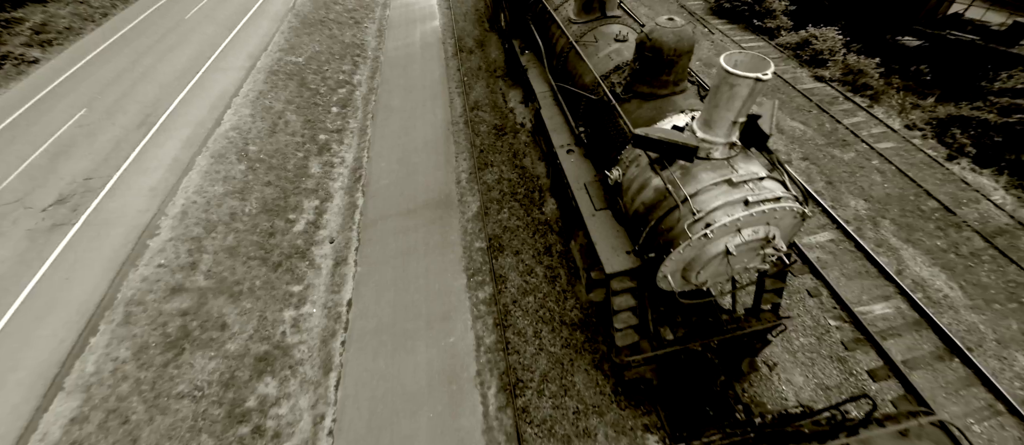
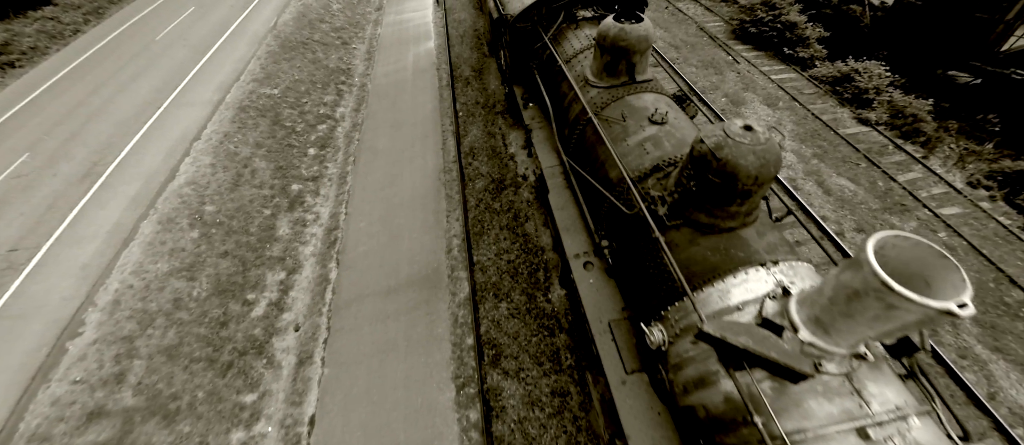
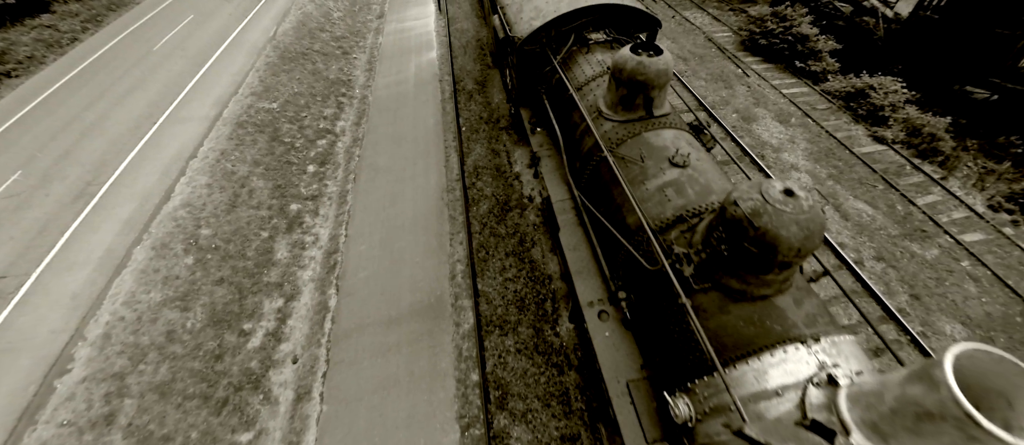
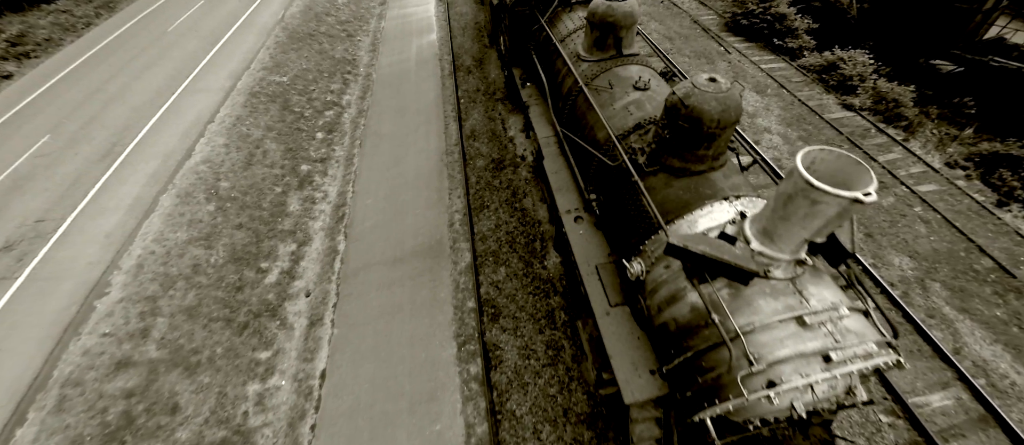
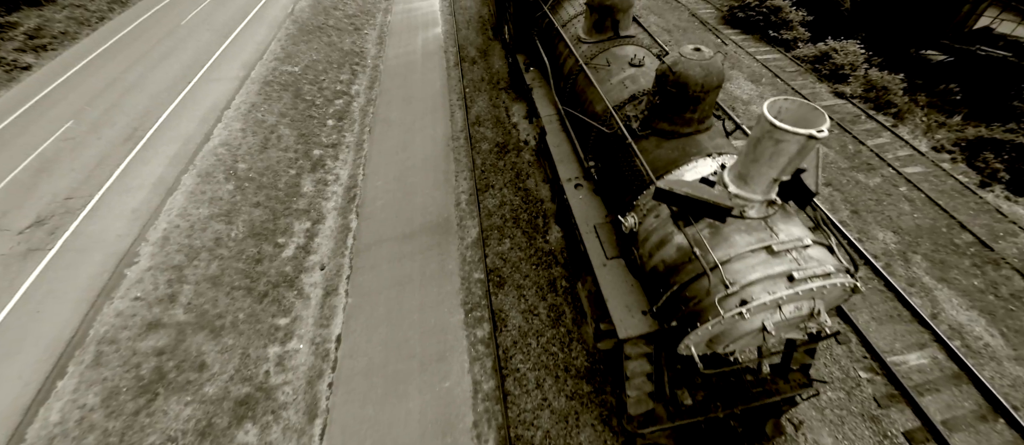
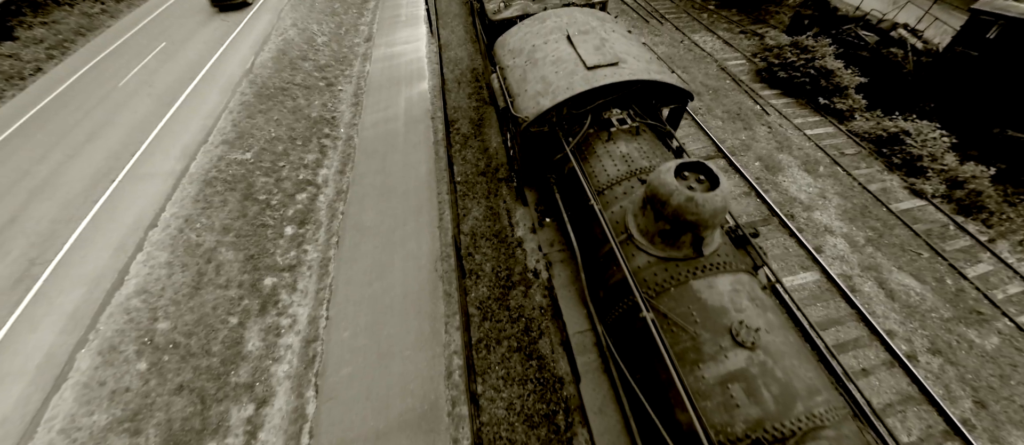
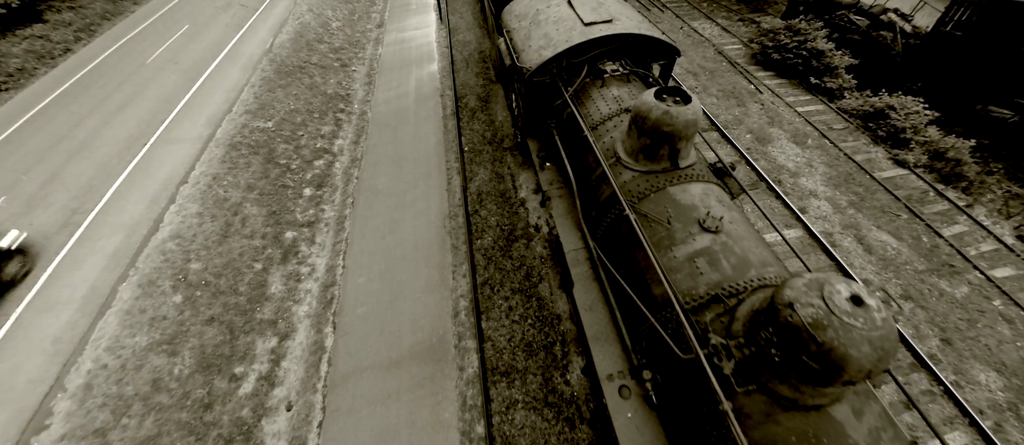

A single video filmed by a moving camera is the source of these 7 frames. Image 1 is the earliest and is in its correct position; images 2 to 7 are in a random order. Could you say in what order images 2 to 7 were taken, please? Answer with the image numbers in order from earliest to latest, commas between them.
5, 4, 2, 3, 7, 6
